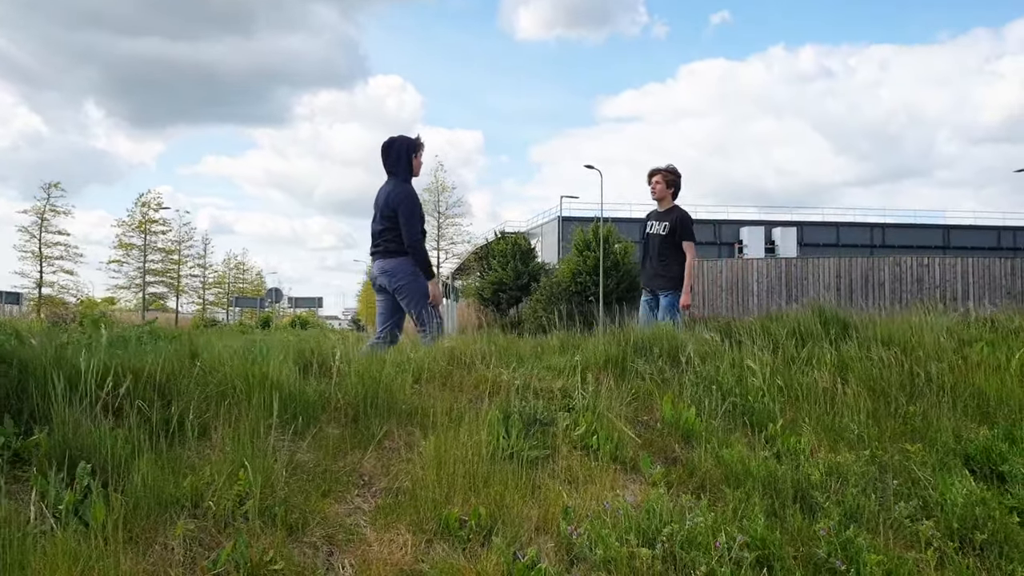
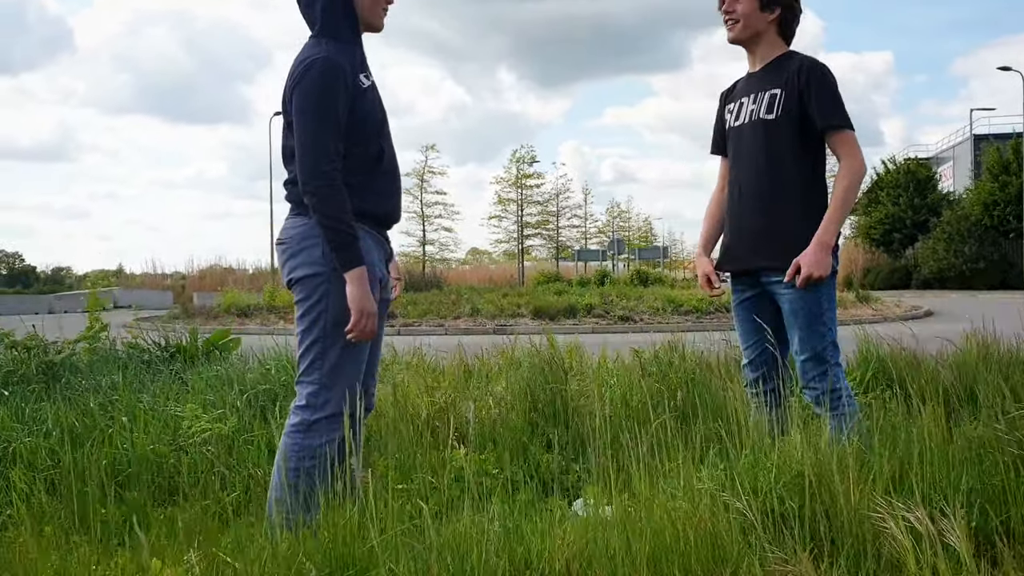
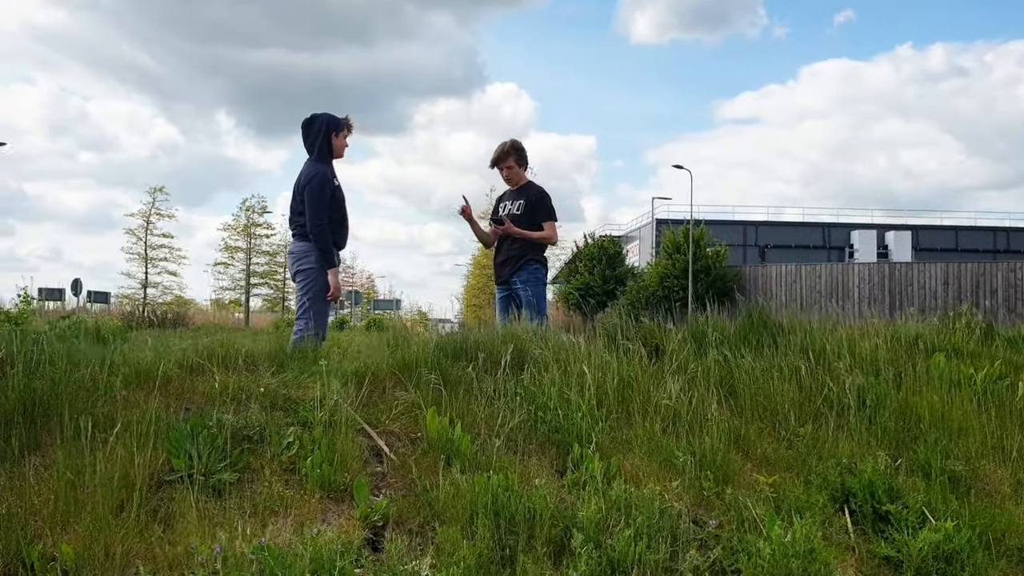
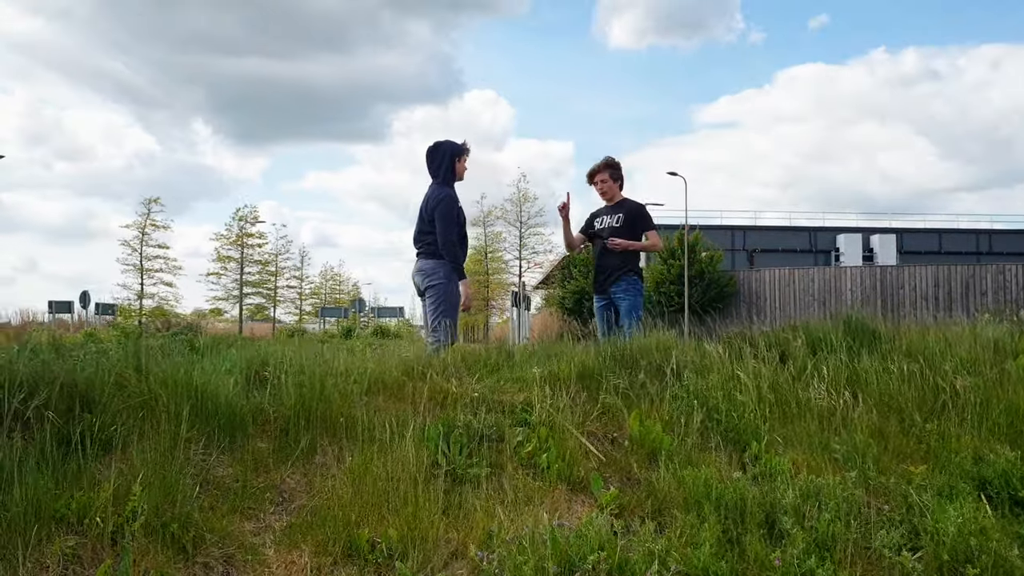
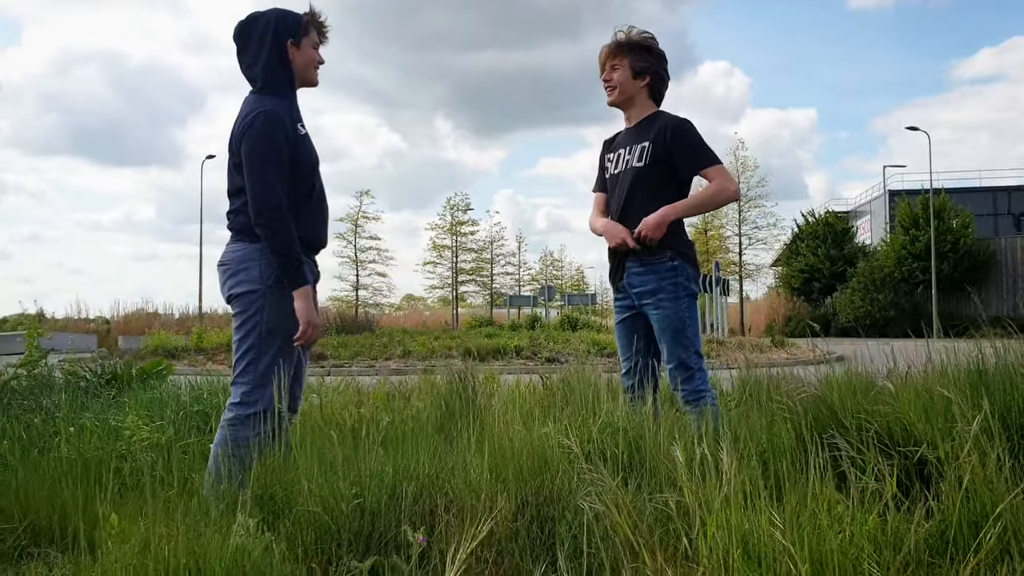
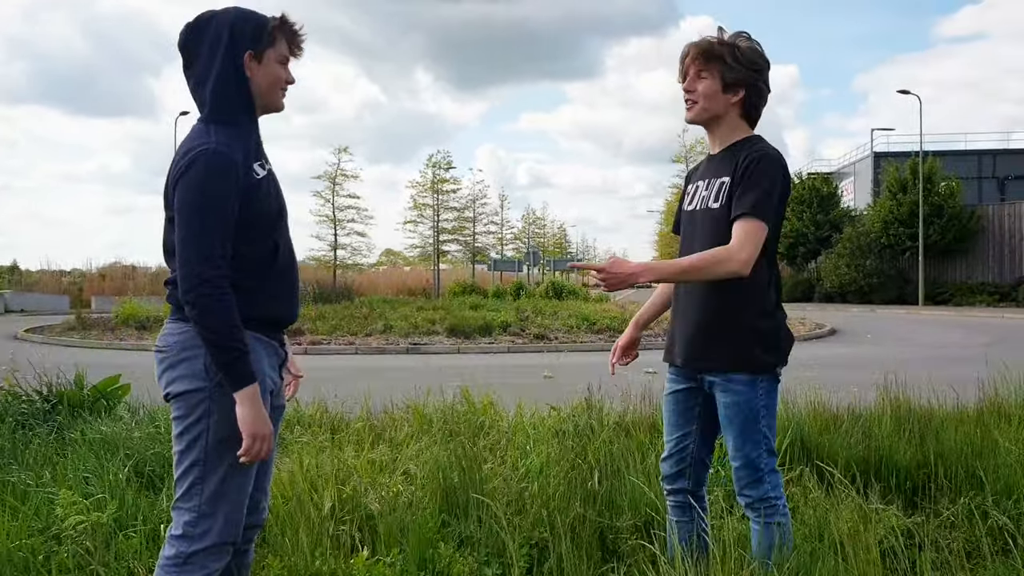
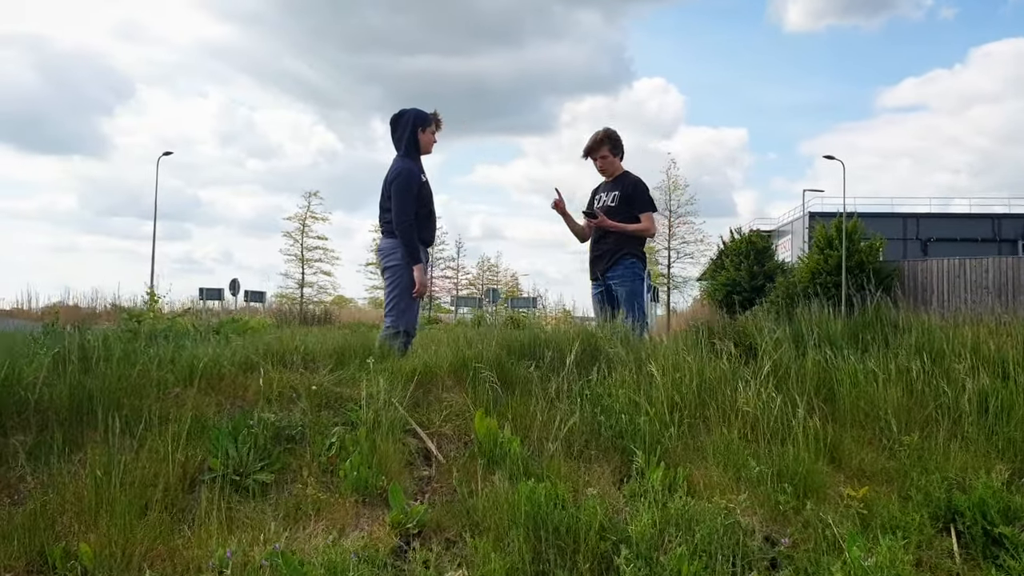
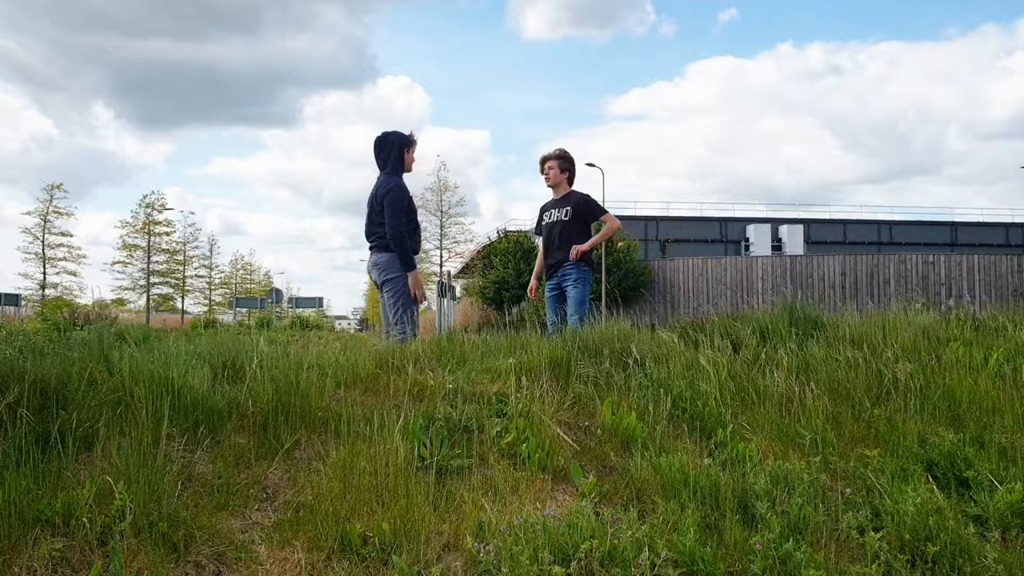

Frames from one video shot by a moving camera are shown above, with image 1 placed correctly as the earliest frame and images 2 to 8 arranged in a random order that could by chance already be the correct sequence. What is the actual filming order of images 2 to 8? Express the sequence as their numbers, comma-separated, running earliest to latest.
8, 4, 3, 7, 5, 2, 6
